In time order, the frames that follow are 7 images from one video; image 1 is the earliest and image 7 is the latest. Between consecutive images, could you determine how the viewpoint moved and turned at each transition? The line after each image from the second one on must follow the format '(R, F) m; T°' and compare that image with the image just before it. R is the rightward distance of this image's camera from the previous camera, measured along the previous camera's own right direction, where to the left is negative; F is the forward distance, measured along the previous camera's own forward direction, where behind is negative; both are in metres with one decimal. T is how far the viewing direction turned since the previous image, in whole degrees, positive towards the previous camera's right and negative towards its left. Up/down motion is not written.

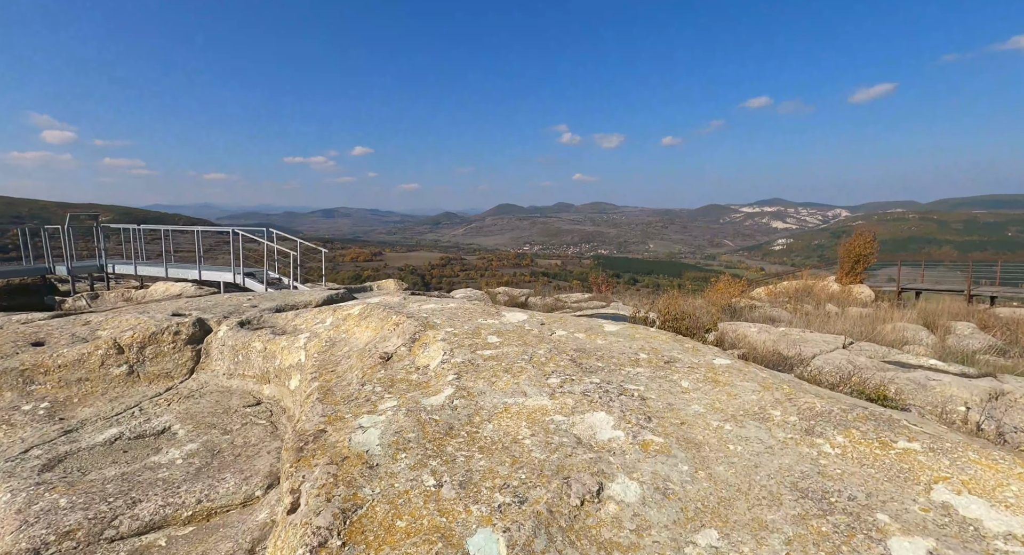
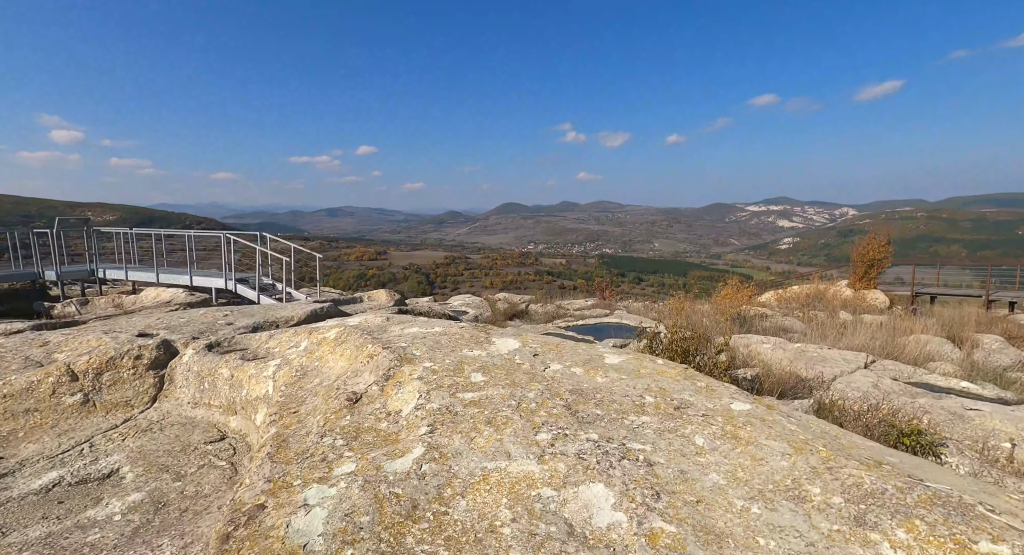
(+0.1, +0.4) m; -1°
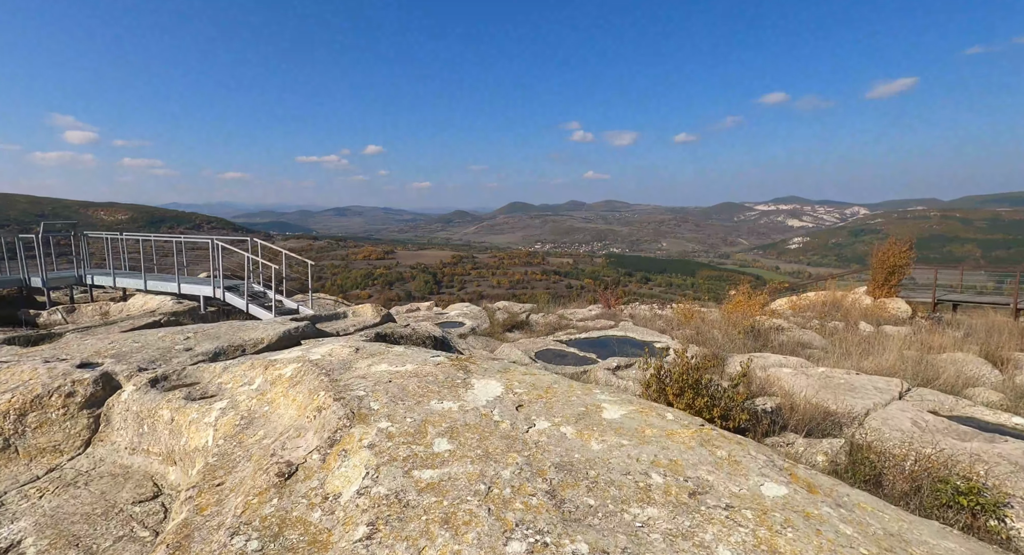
(+0.1, +0.5) m; -1°
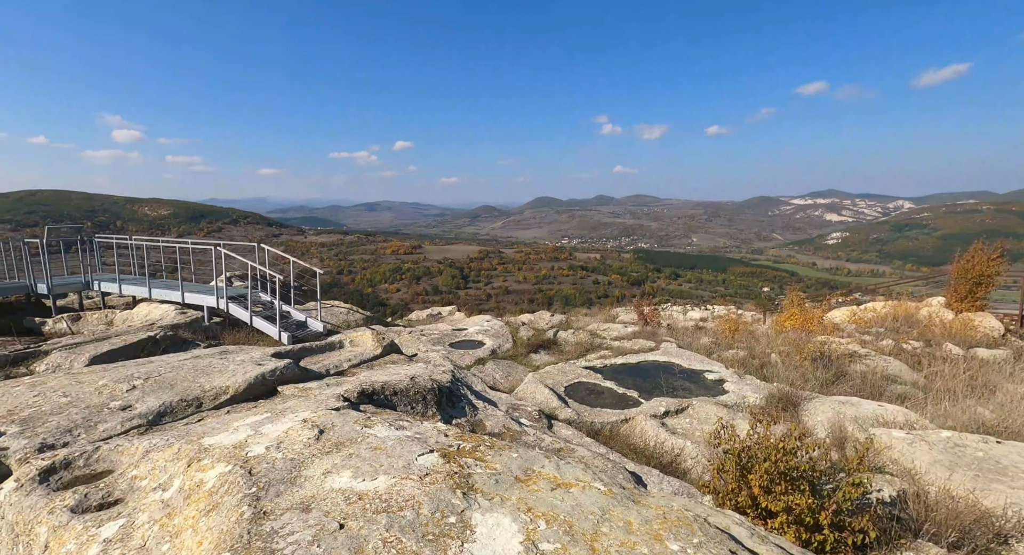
(0.0, +1.1) m; -3°
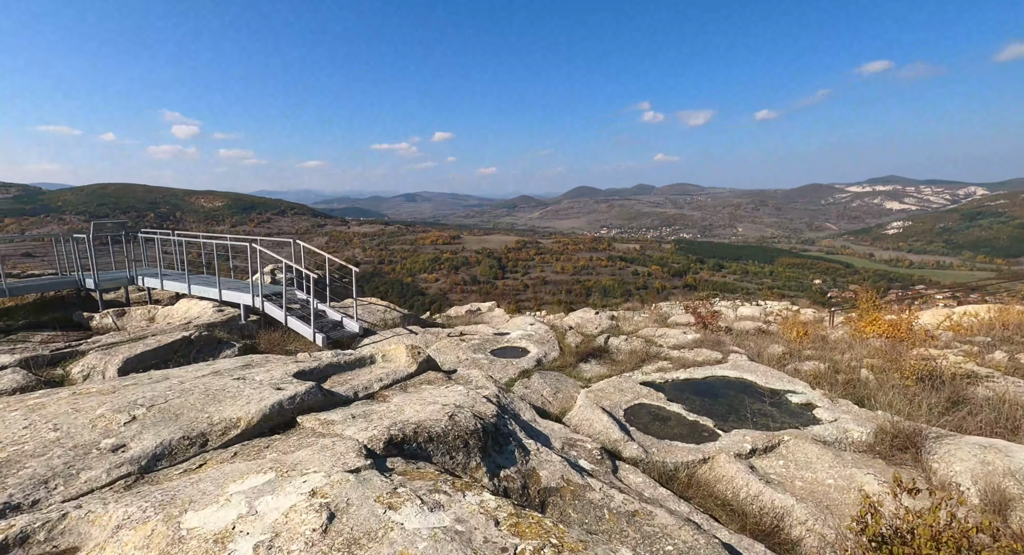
(-0.1, +0.7) m; -4°
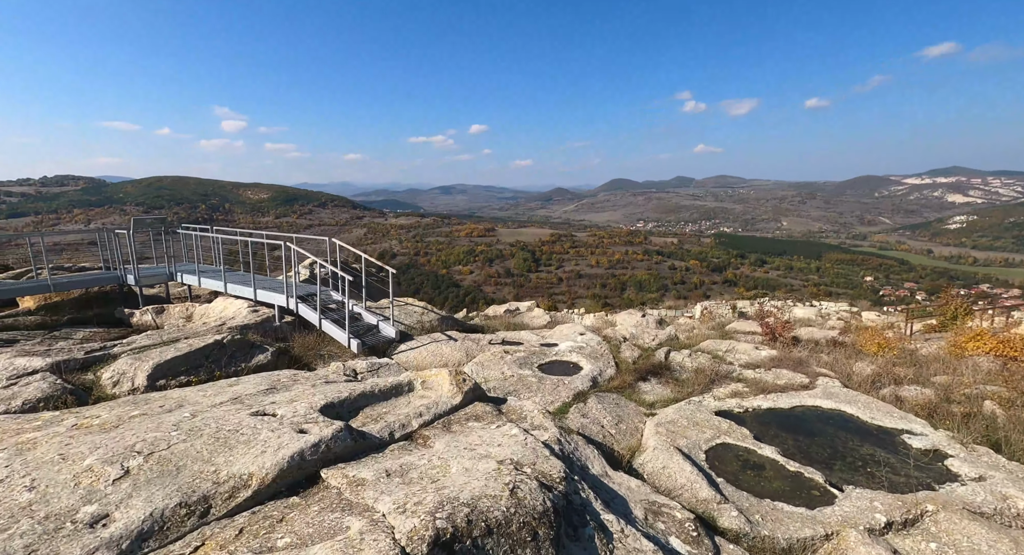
(-0.2, +0.7) m; -4°
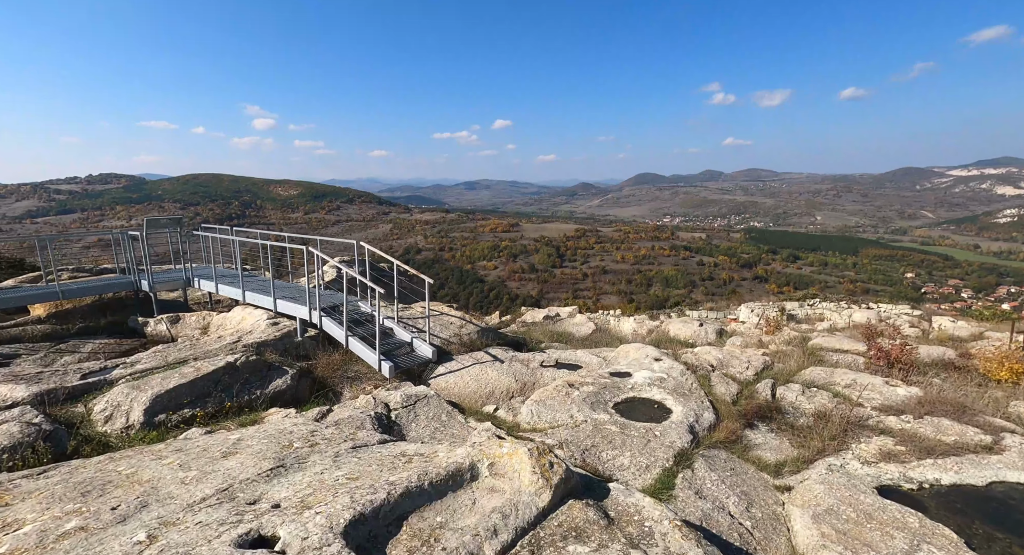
(-0.5, +1.3) m; -3°
